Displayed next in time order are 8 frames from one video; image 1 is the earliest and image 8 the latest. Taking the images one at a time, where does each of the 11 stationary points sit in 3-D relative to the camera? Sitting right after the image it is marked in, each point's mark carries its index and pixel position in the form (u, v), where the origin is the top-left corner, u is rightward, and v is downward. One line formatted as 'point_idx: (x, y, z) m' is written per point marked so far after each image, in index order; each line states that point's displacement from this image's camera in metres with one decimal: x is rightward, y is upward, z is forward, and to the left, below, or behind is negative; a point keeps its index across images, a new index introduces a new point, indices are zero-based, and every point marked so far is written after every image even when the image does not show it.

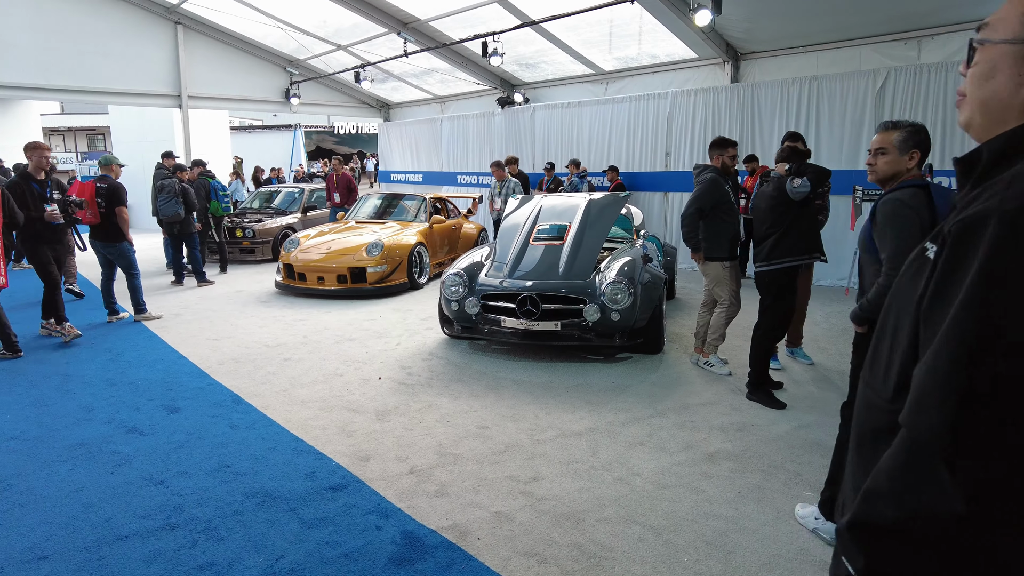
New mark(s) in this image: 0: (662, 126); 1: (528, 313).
0: (+2.1, +2.3, +9.2) m
1: (+0.1, -0.2, +4.4) m
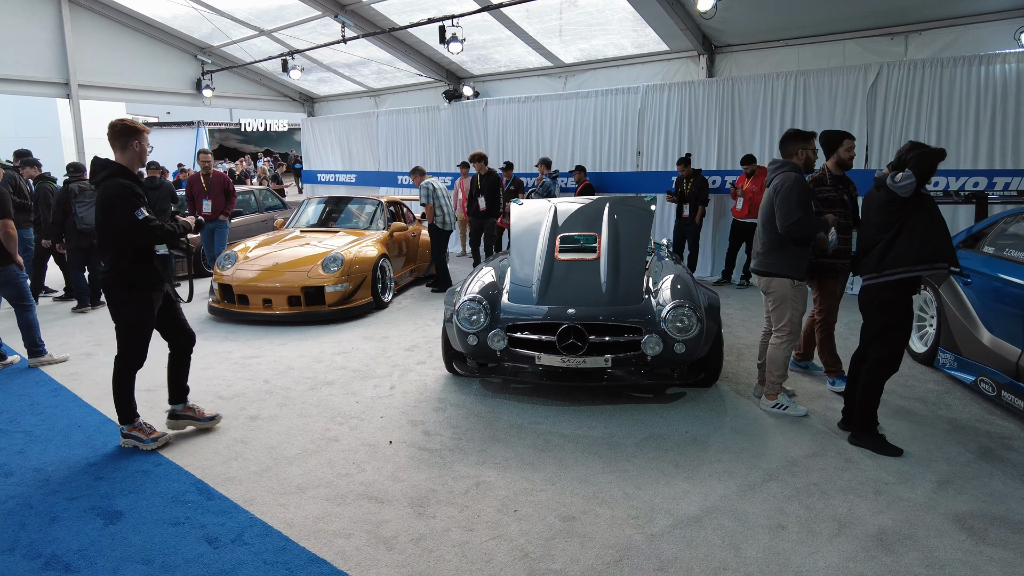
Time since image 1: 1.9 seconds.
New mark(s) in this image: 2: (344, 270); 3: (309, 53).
0: (+1.6, +2.2, +8.5) m
1: (+0.3, -0.3, +3.6) m
2: (-1.5, +0.2, +5.8) m
3: (-3.3, +3.8, +10.5) m
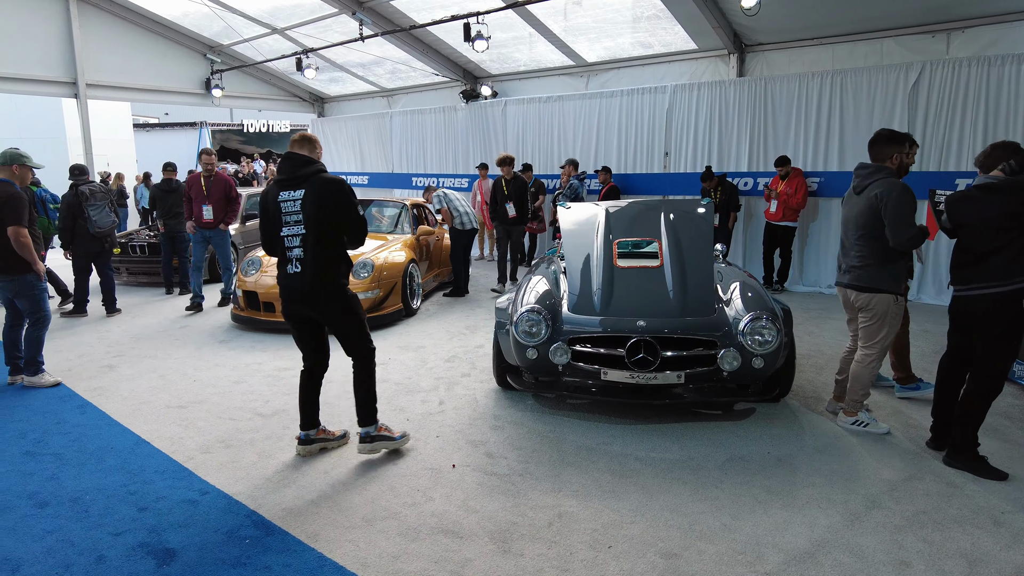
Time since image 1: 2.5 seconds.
0: (+1.9, +2.1, +8.3) m
1: (+0.7, -0.4, +3.4) m
2: (-1.2, +0.1, +5.5) m
3: (-3.0, +3.8, +10.3) m
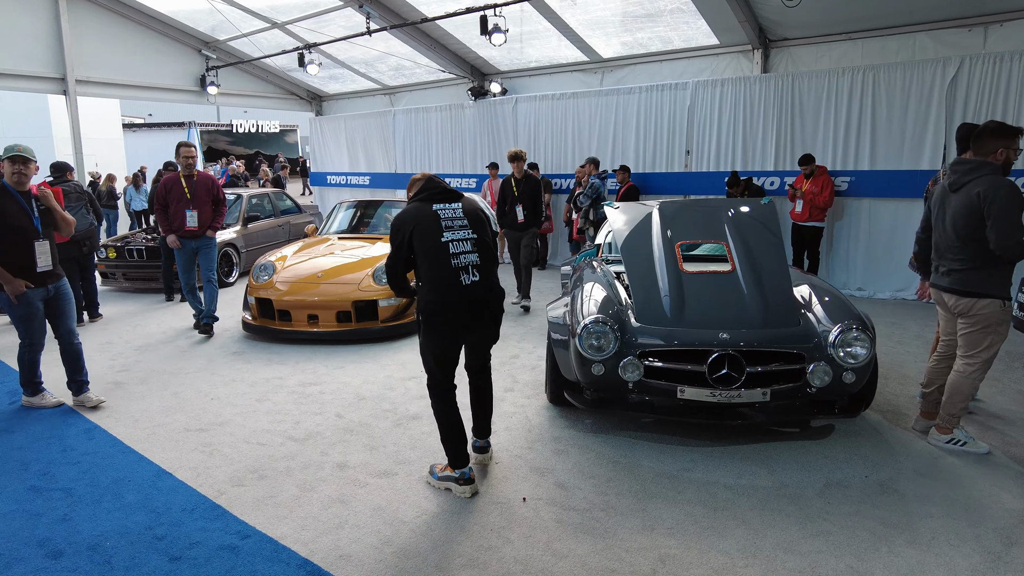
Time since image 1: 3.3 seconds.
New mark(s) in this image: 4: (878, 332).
0: (+2.1, +2.1, +8.0) m
1: (+1.0, -0.4, +3.0) m
2: (-0.9, 0.0, +5.2) m
3: (-2.9, +3.7, +9.9) m
4: (+3.1, -0.4, +5.5) m
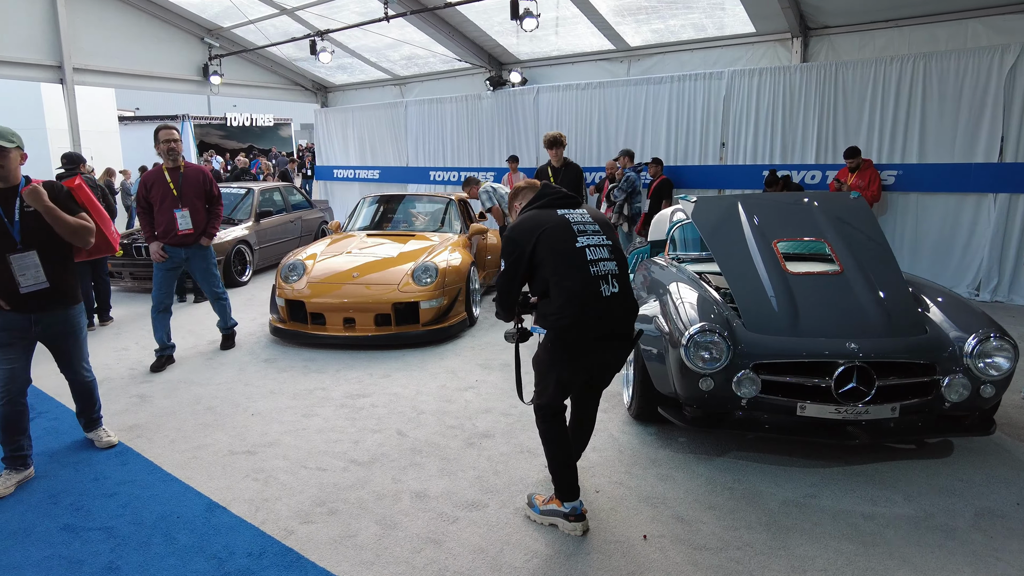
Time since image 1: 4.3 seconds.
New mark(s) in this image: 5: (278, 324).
0: (+2.4, +2.1, +7.7) m
1: (+1.4, -0.4, +2.7) m
2: (-0.5, 0.0, +4.8) m
3: (-2.6, +3.7, +9.4) m
4: (+3.5, -0.4, +5.2) m
5: (-1.7, -0.3, +4.8) m
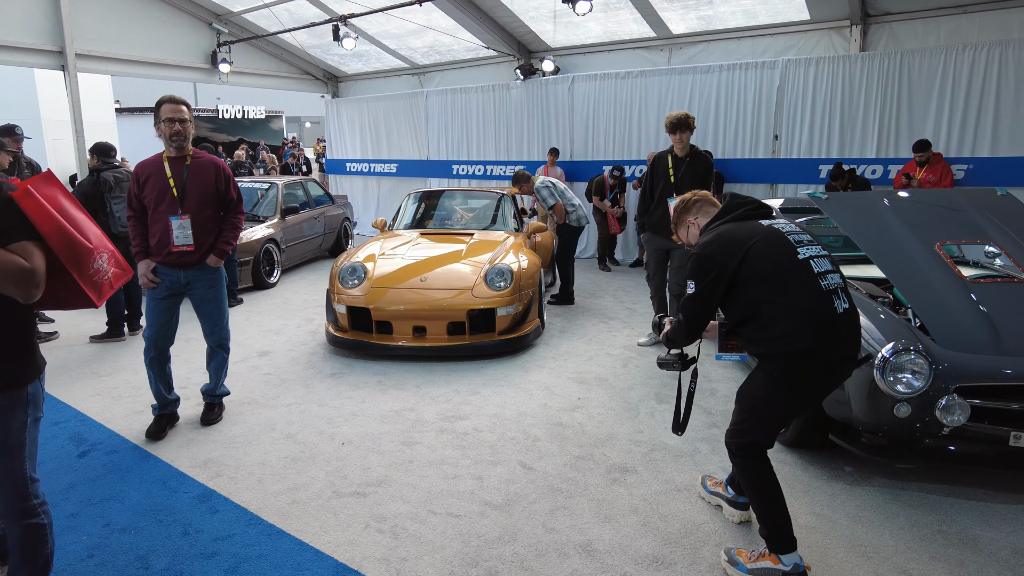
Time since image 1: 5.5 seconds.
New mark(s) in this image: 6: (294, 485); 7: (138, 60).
0: (+2.9, +2.1, +7.3) m
1: (+2.0, -0.5, +2.3) m
2: (0.0, 0.0, +4.3) m
3: (-2.2, +3.7, +8.9) m
4: (+4.1, -0.4, +4.9) m
5: (-1.2, -0.3, +4.3) m
6: (-0.9, -0.8, +2.6) m
7: (-5.2, +3.2, +9.0) m
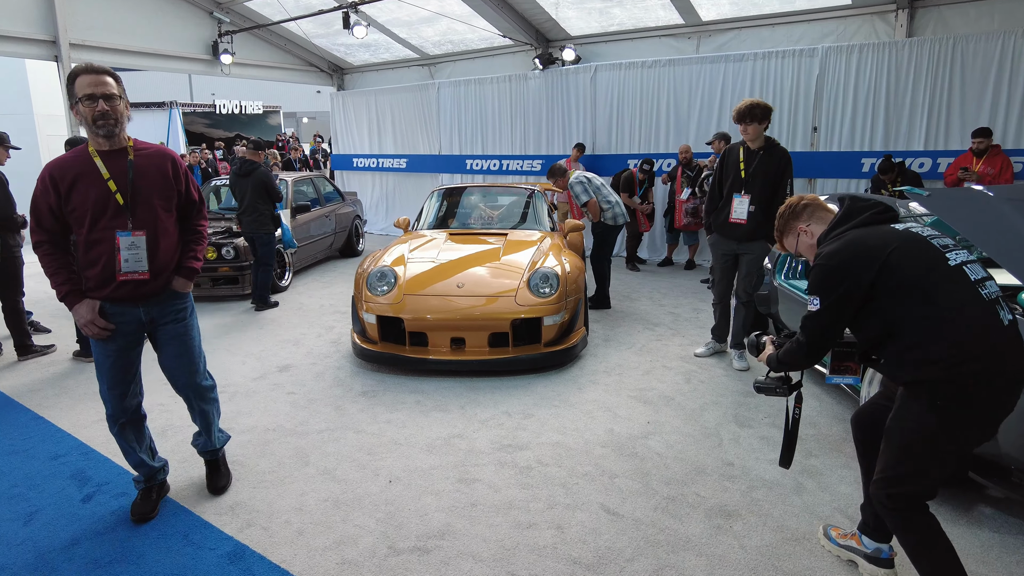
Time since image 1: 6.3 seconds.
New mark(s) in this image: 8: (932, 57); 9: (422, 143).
0: (+3.2, +2.1, +6.9) m
1: (+2.3, -0.5, +1.9) m
2: (+0.3, 0.0, +3.9) m
3: (-1.9, +3.7, +8.4) m
4: (+4.4, -0.4, +4.5) m
5: (-0.9, -0.4, +3.9) m
6: (-0.6, -0.9, +2.2) m
7: (-5.0, +3.2, +8.5) m
8: (+4.1, +2.3, +6.3) m
9: (-1.4, +2.2, +9.9) m
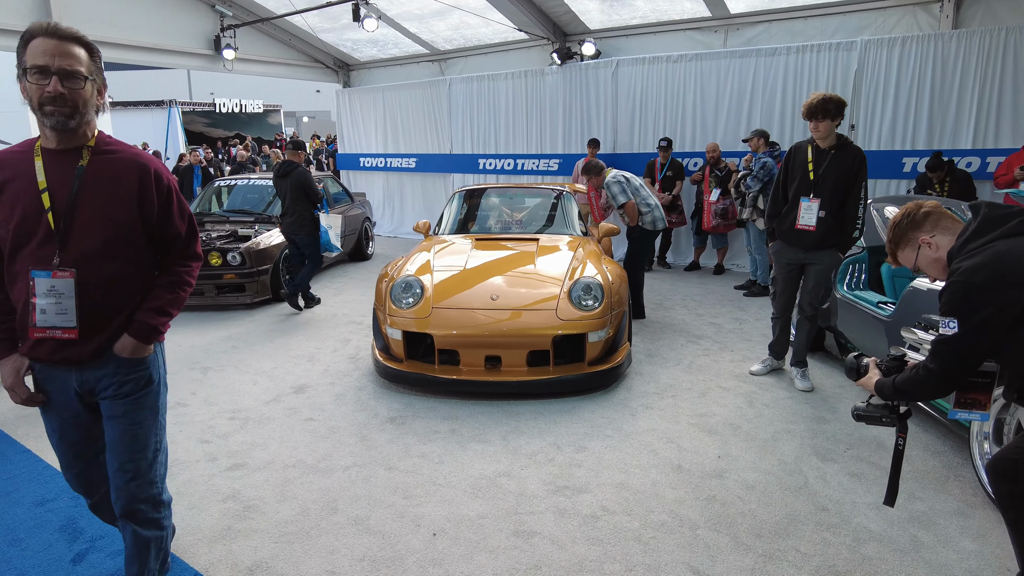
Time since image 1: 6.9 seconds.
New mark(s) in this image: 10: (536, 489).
0: (+3.4, +2.0, +6.5) m
1: (+2.5, -0.6, +1.5) m
2: (+0.5, -0.1, +3.6) m
3: (-1.7, +3.6, +8.1) m
4: (+4.6, -0.5, +4.1) m
5: (-0.7, -0.4, +3.5) m
6: (-0.4, -0.9, +1.8) m
7: (-4.8, +3.1, +8.1) m
8: (+4.3, +2.2, +6.0) m
9: (-1.2, +2.2, +9.5) m
10: (+0.1, -0.8, +2.5) m
